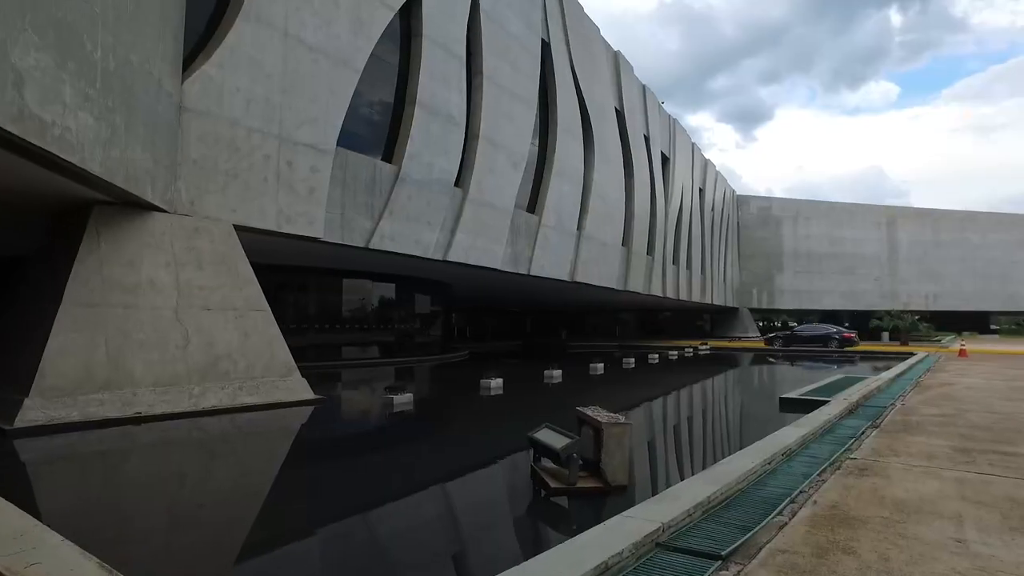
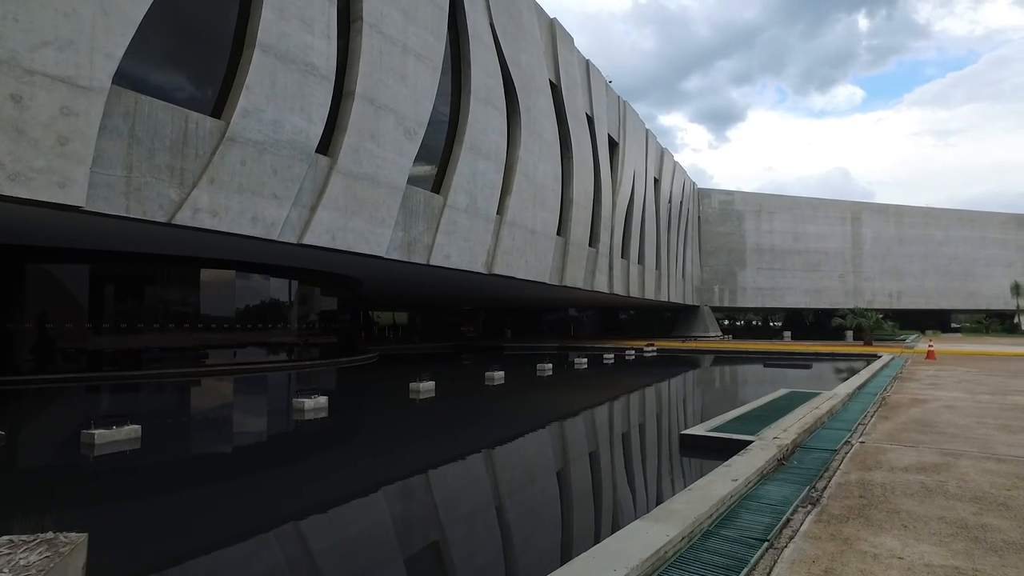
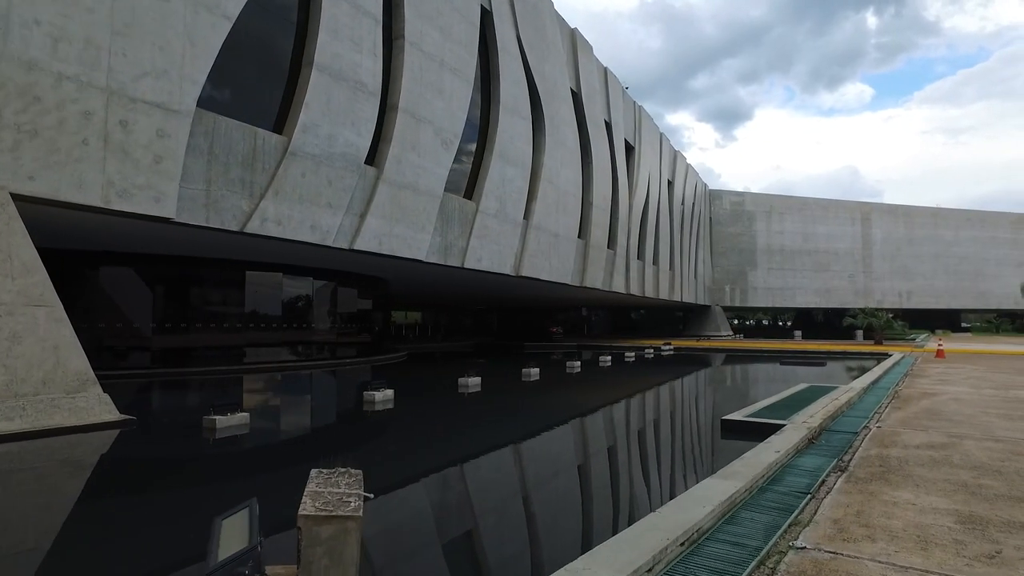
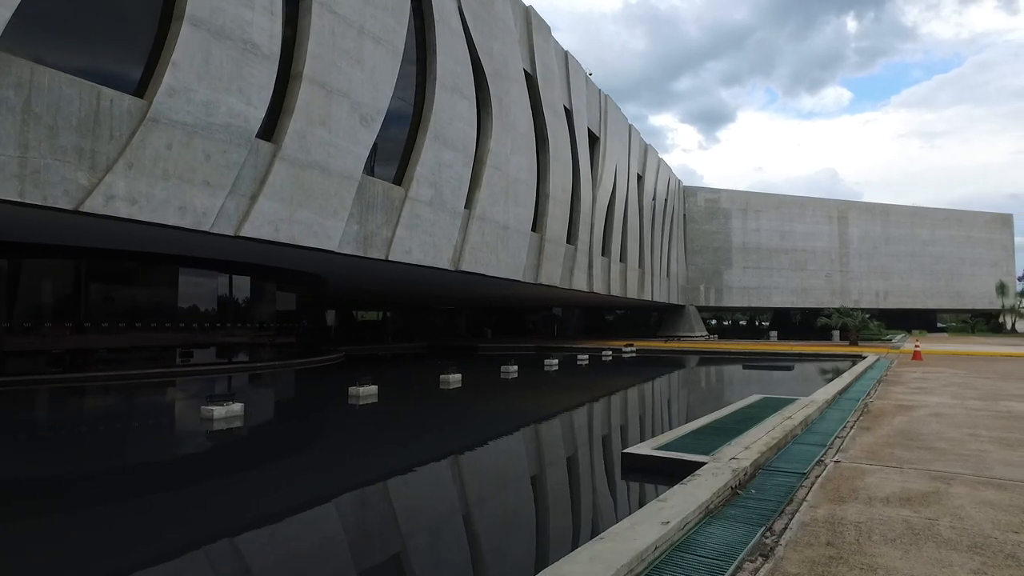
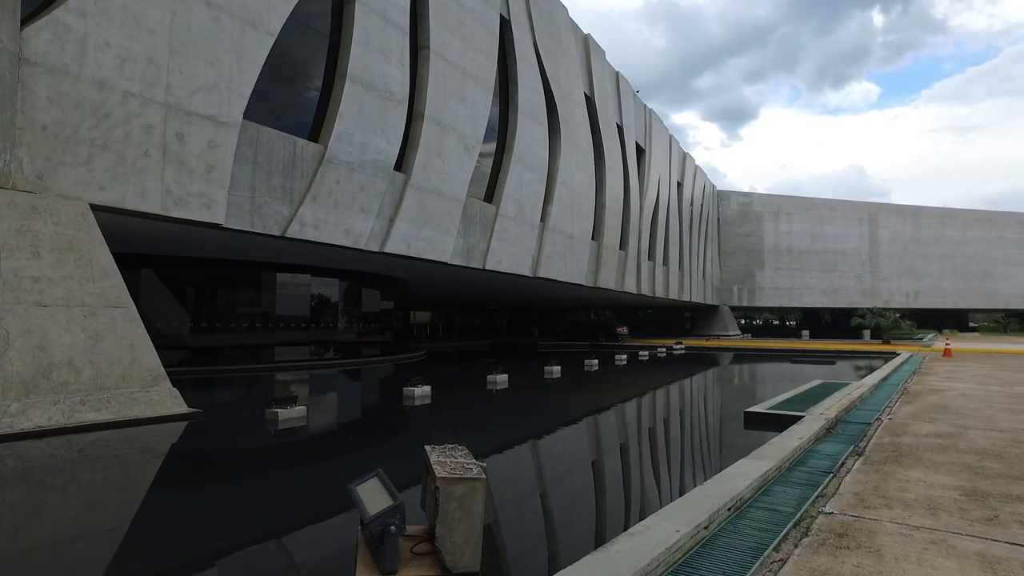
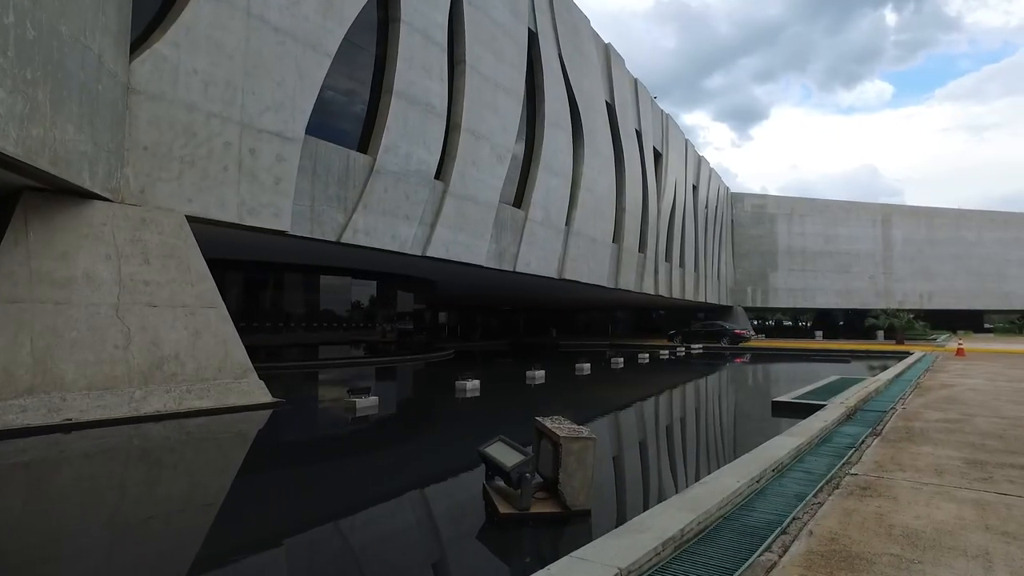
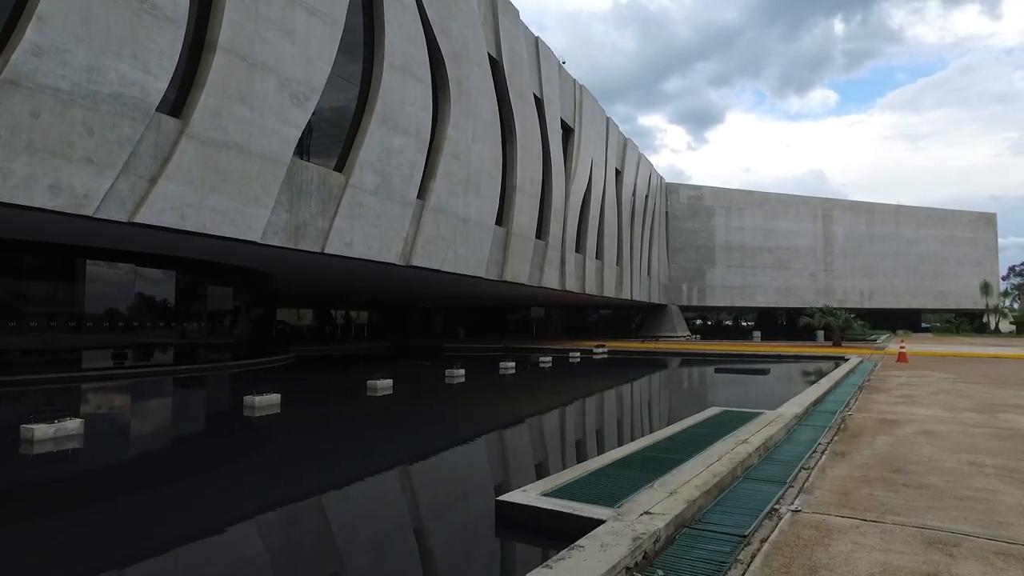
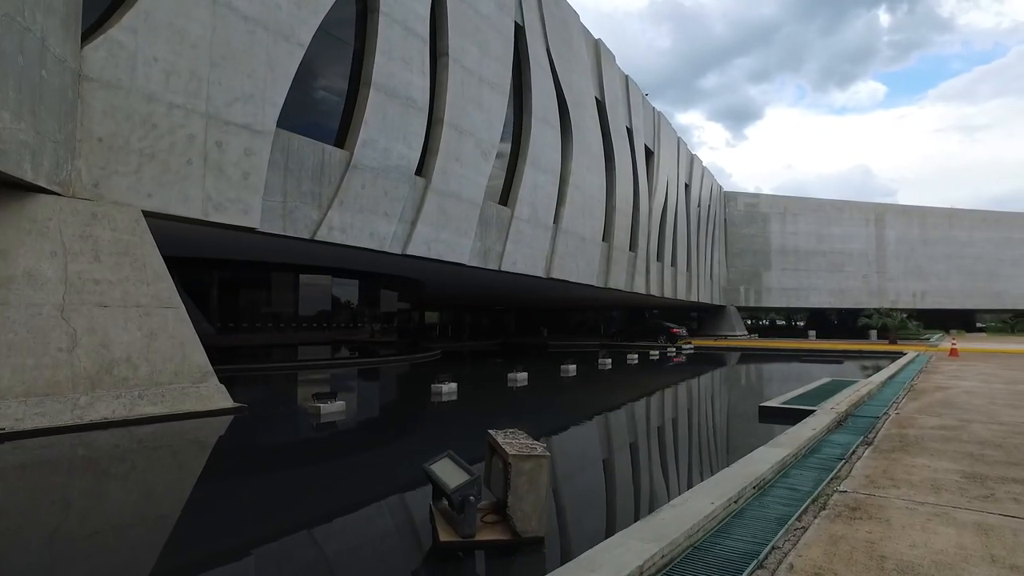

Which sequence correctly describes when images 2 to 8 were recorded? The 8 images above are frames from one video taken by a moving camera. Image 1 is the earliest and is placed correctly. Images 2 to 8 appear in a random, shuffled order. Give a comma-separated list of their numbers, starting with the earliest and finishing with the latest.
6, 8, 5, 3, 2, 4, 7
